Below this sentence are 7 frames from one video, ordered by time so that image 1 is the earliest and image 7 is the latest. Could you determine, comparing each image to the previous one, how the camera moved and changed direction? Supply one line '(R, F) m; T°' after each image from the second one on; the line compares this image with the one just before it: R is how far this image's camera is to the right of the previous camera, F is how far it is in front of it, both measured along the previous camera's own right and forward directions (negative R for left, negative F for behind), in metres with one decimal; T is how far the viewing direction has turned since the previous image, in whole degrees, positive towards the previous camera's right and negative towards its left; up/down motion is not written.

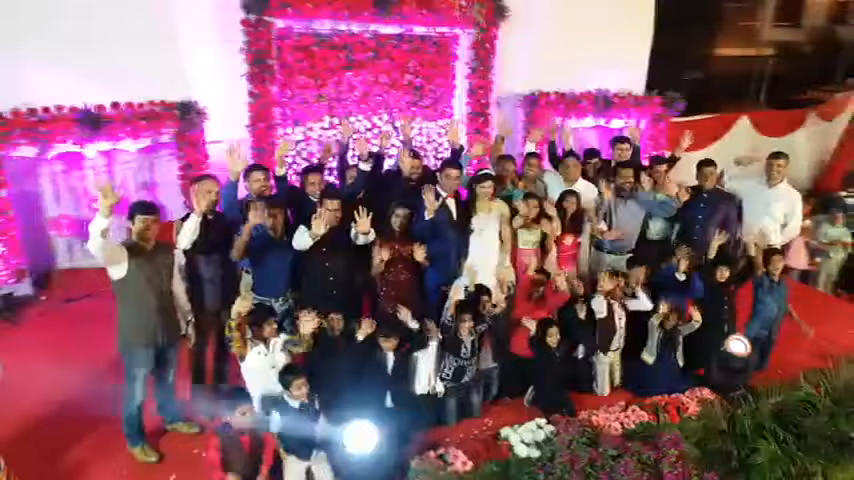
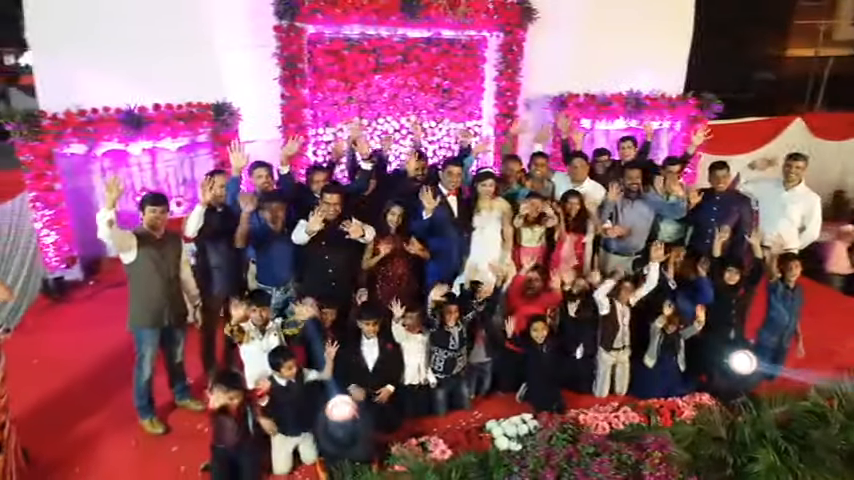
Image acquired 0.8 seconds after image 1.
(+0.5, -0.1) m; -6°
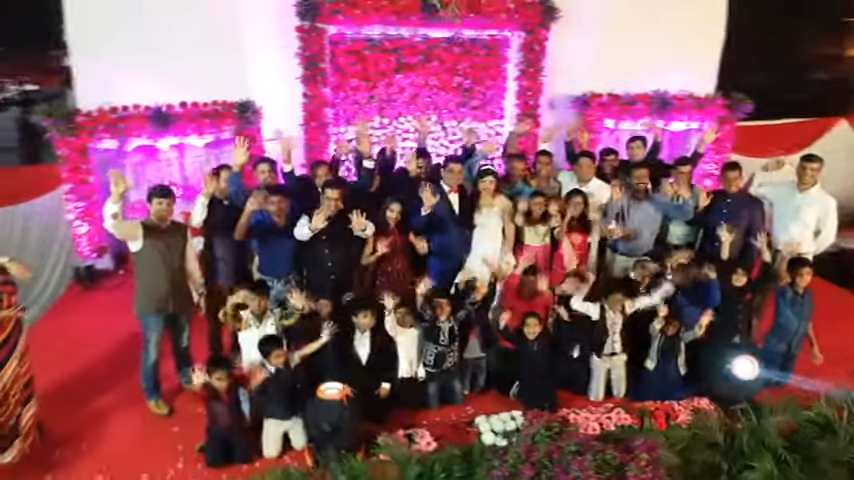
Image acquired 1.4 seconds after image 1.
(+0.3, 0.0) m; -4°
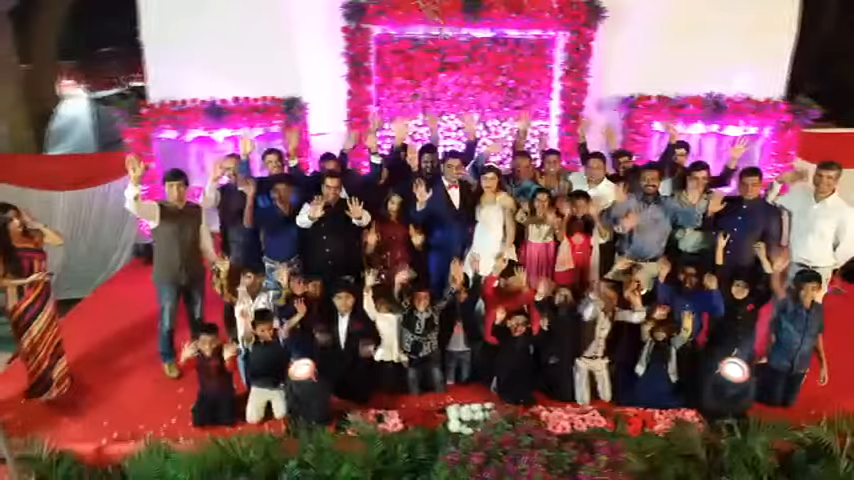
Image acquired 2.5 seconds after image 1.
(+0.8, -0.1) m; -9°
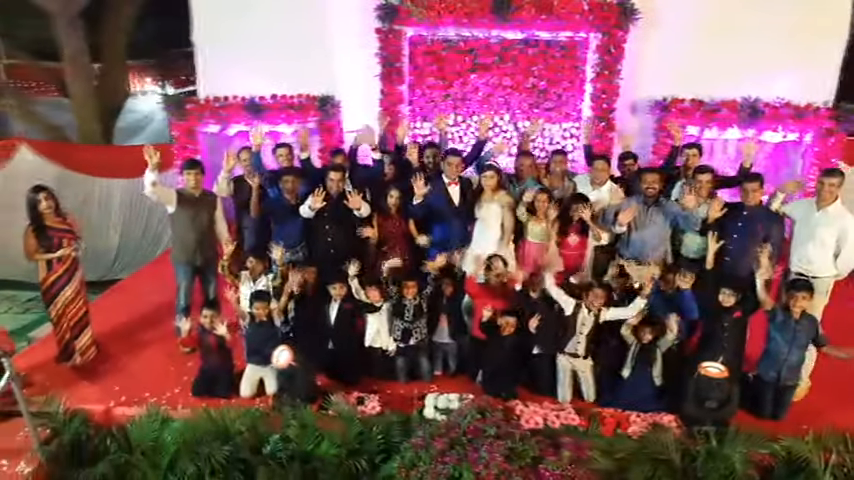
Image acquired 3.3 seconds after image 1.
(+0.6, -0.1) m; -7°
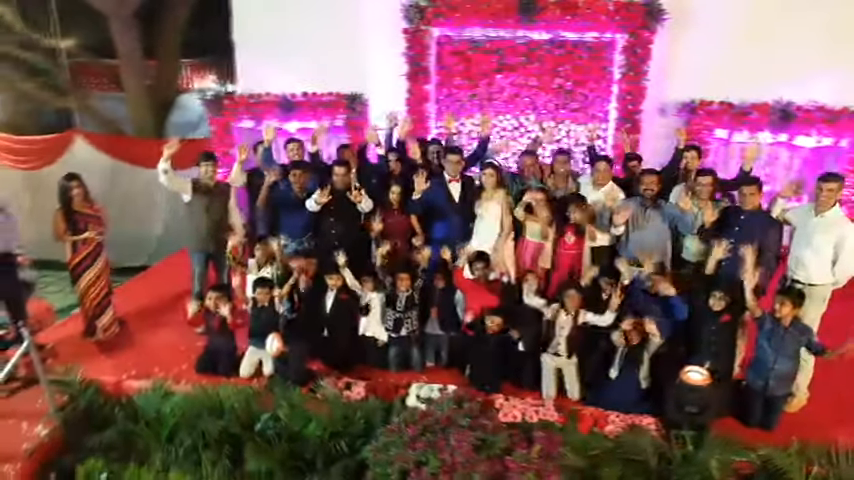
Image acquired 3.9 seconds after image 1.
(+0.5, -0.1) m; -6°
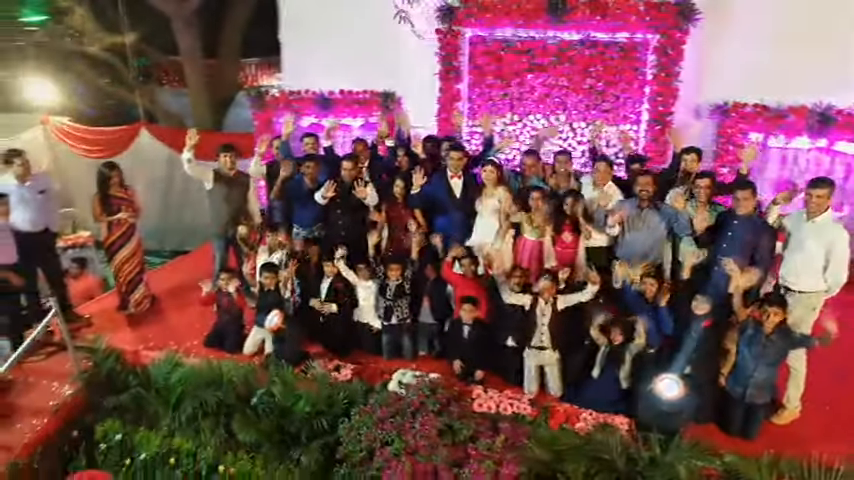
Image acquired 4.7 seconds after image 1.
(+0.6, -0.1) m; -7°
